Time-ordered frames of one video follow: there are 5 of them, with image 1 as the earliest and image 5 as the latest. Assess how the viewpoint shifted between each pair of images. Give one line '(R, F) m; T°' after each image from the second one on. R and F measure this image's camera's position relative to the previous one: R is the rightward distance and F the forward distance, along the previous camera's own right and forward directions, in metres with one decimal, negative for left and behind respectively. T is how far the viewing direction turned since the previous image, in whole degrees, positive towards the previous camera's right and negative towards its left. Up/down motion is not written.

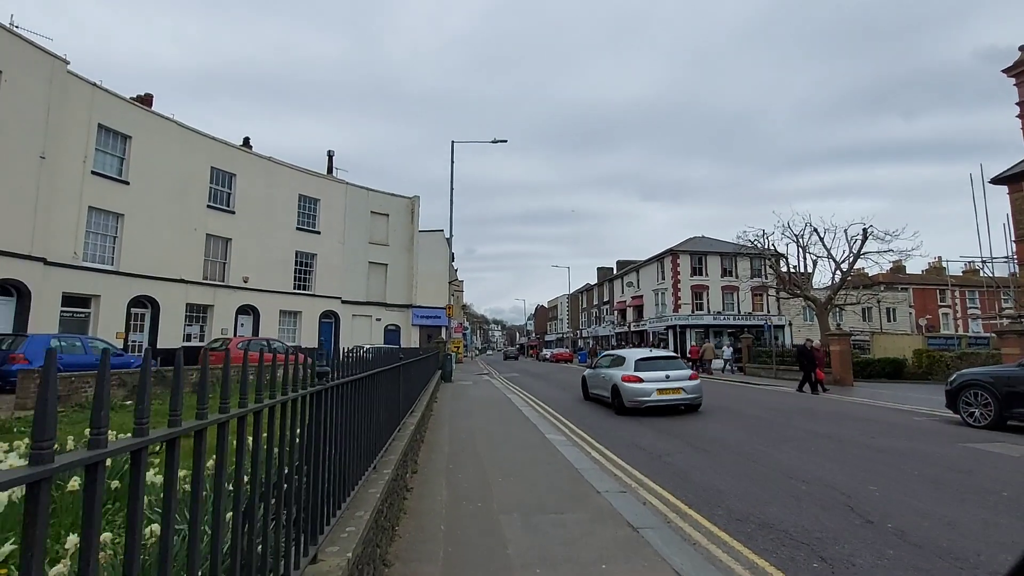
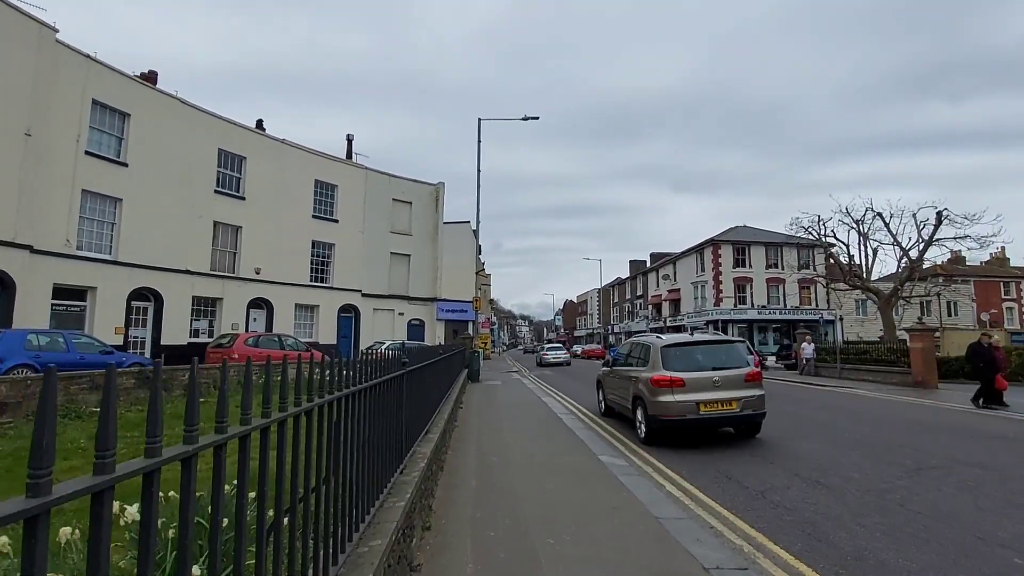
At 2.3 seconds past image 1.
(-0.2, +2.2) m; -3°
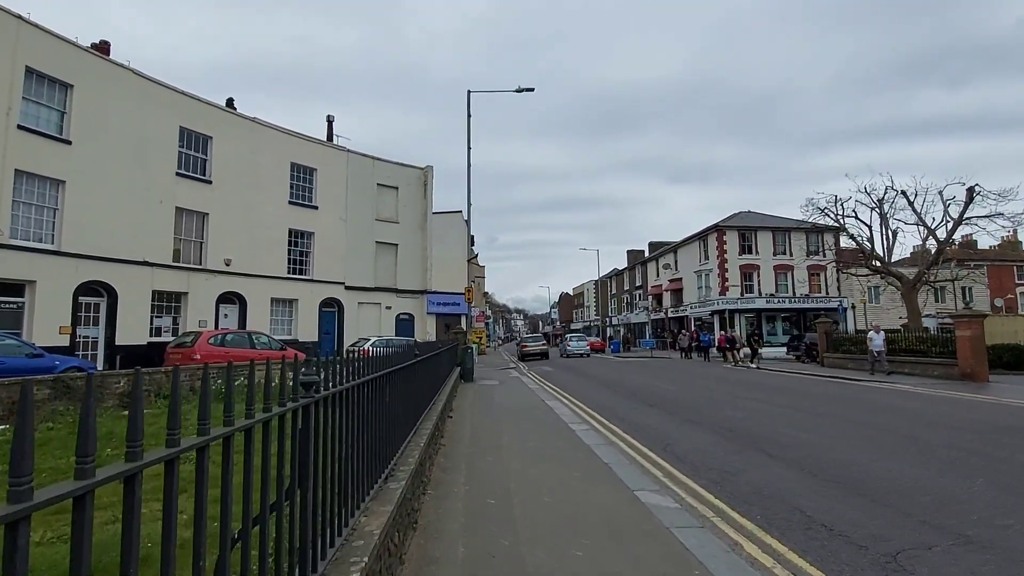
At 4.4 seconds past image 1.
(-0.1, +2.1) m; +1°
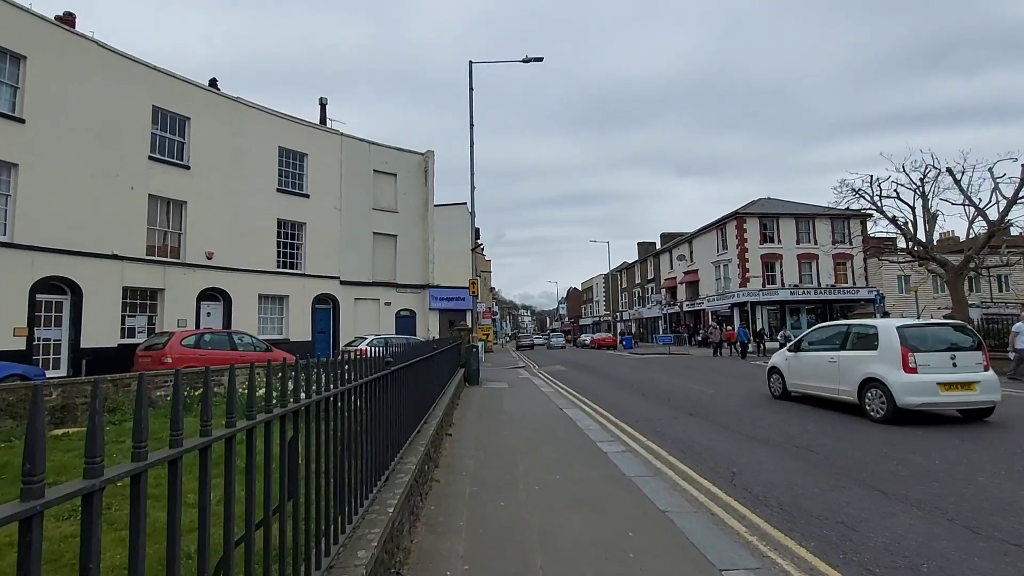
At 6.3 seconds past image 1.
(-0.1, +1.9) m; -1°
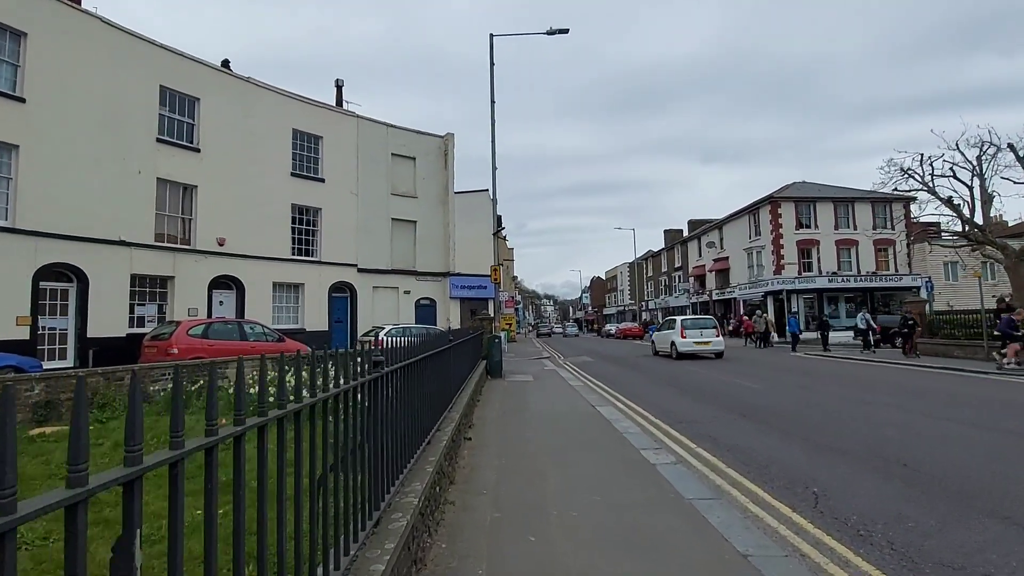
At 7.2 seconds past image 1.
(-0.1, +1.1) m; -2°
